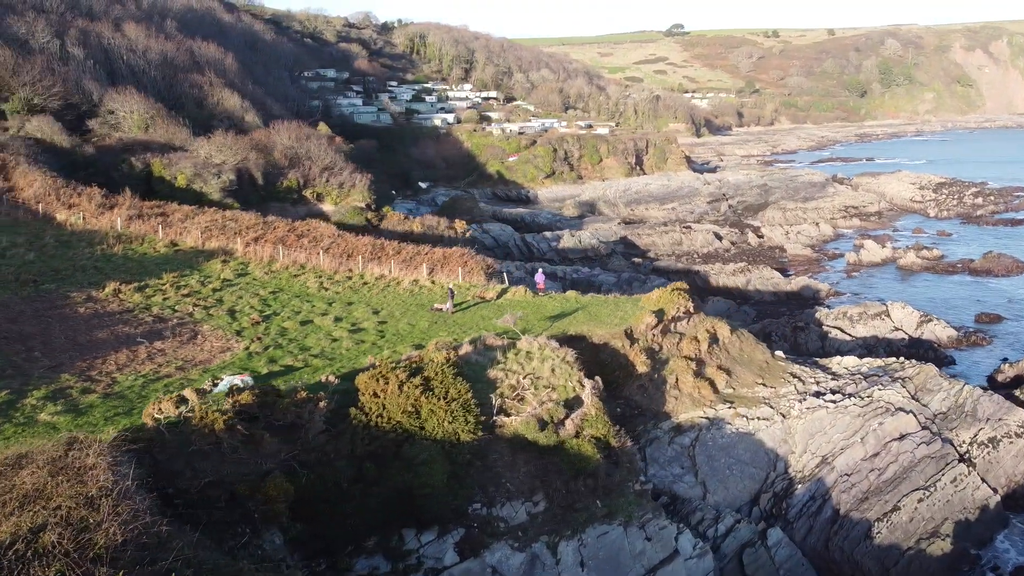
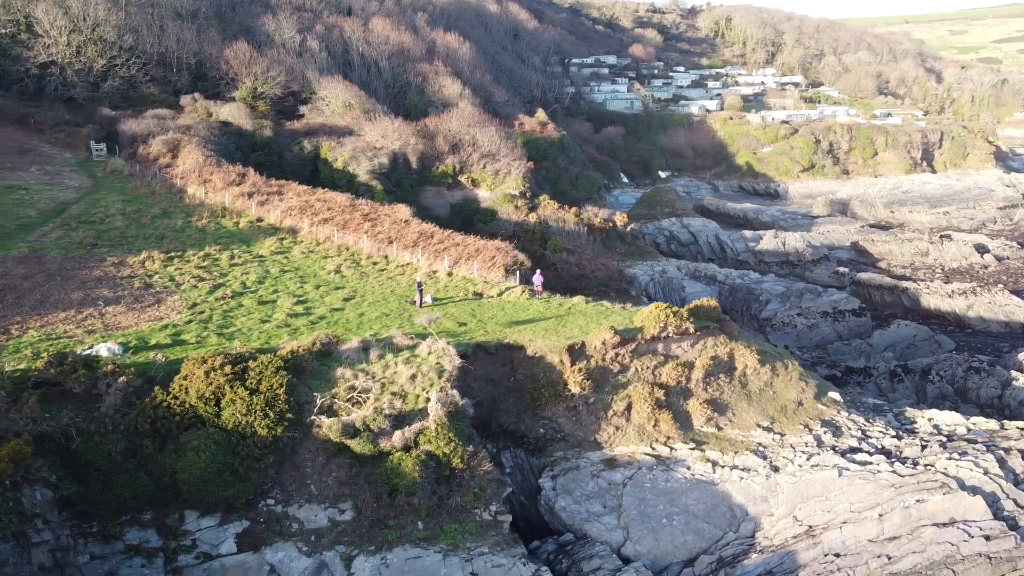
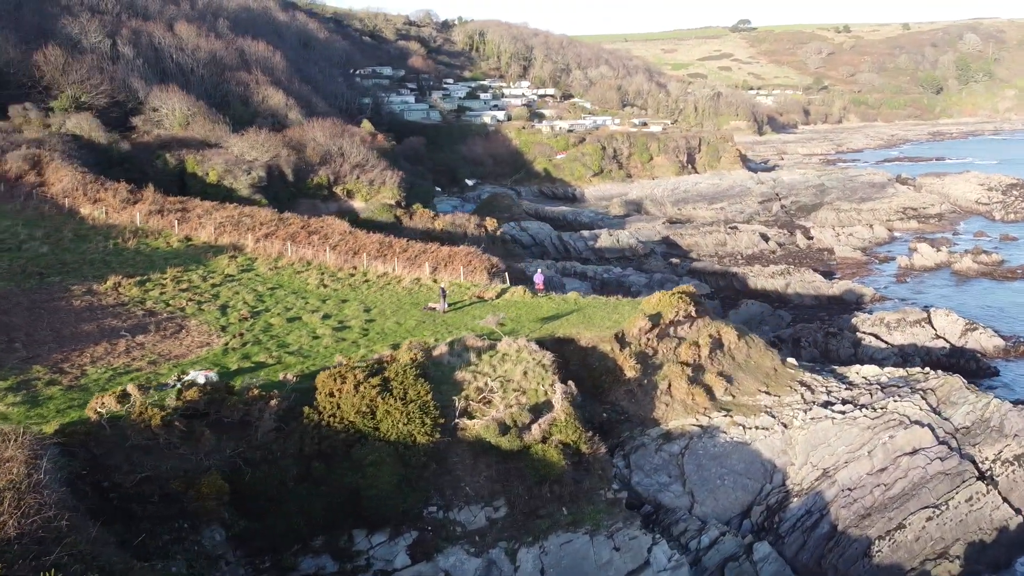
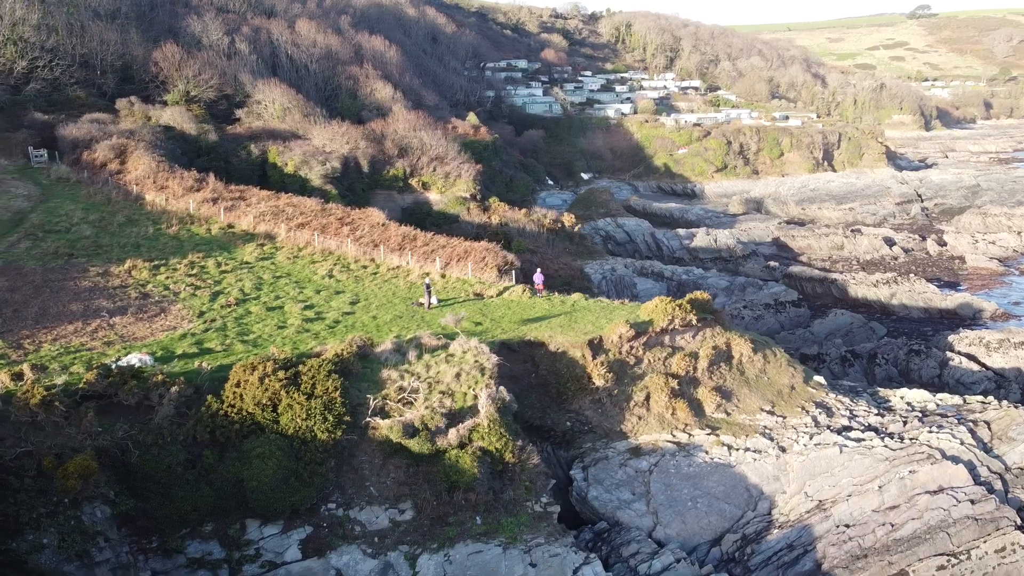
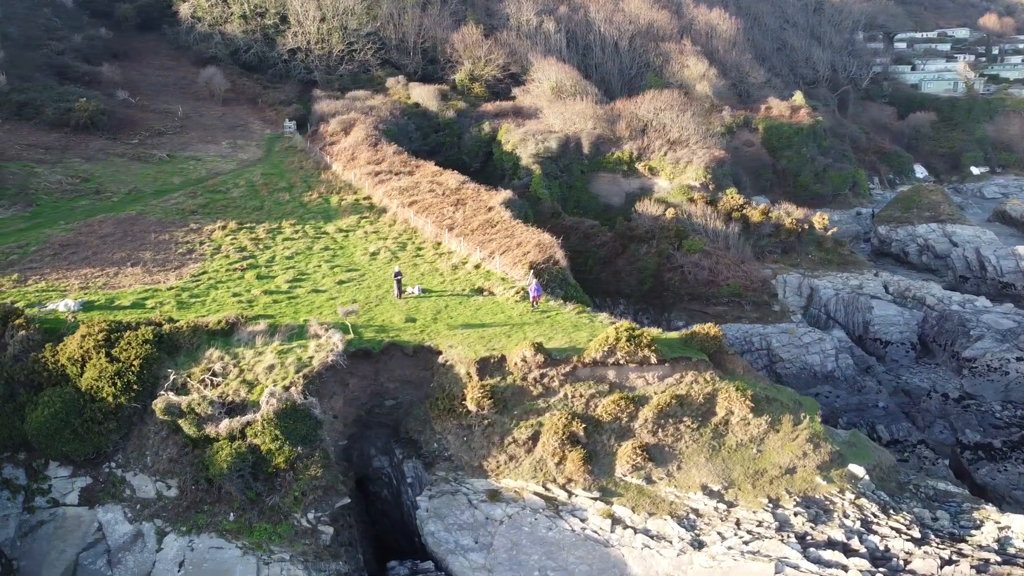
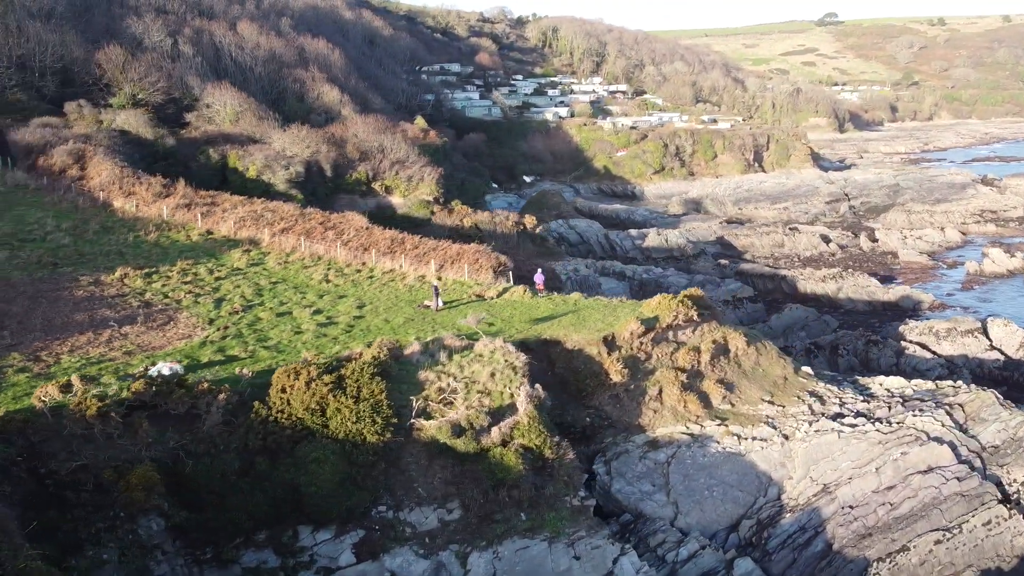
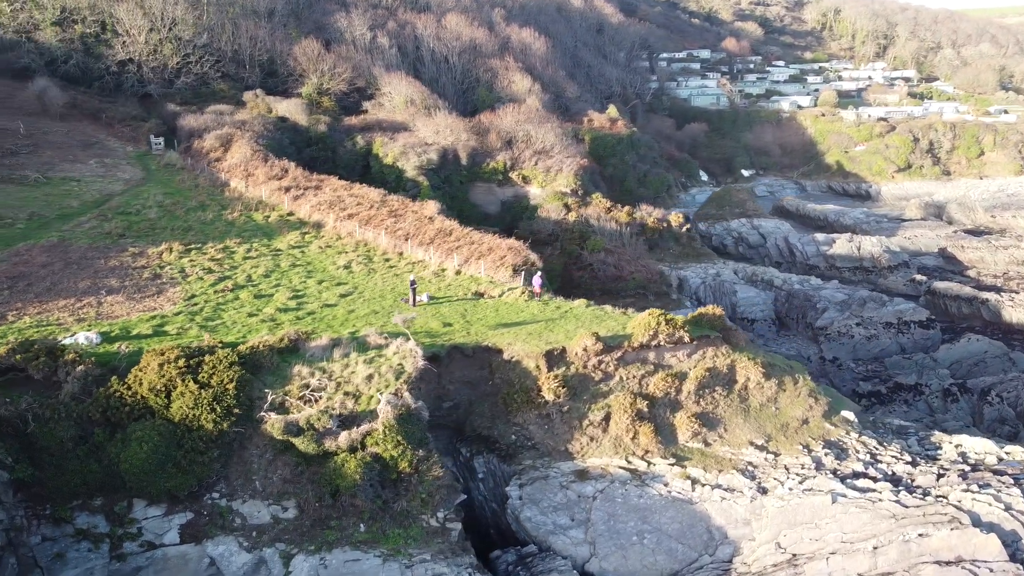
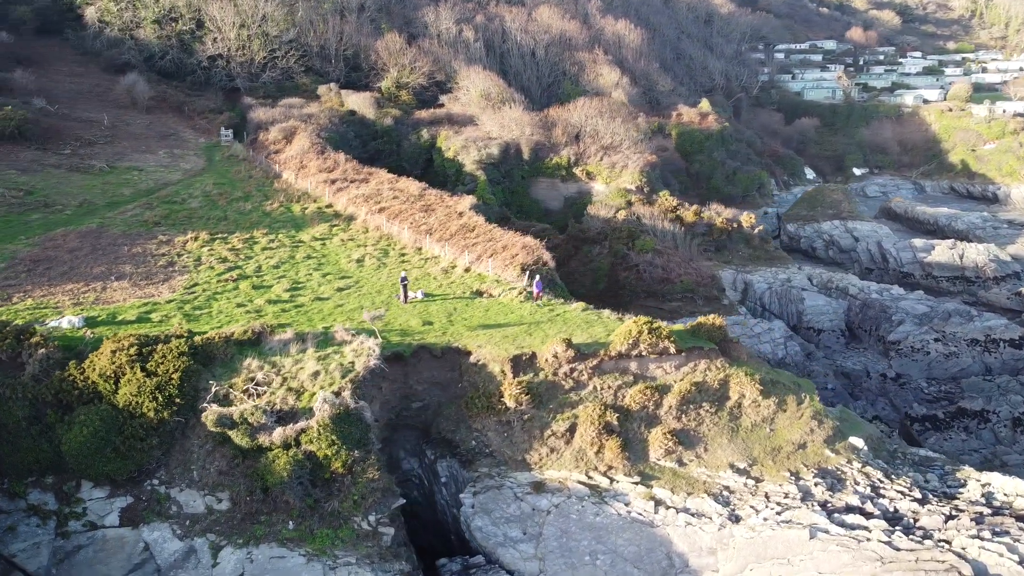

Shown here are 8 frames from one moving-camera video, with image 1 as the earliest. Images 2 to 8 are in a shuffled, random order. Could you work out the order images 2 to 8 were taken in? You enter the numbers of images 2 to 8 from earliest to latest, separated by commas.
3, 6, 4, 2, 7, 8, 5
